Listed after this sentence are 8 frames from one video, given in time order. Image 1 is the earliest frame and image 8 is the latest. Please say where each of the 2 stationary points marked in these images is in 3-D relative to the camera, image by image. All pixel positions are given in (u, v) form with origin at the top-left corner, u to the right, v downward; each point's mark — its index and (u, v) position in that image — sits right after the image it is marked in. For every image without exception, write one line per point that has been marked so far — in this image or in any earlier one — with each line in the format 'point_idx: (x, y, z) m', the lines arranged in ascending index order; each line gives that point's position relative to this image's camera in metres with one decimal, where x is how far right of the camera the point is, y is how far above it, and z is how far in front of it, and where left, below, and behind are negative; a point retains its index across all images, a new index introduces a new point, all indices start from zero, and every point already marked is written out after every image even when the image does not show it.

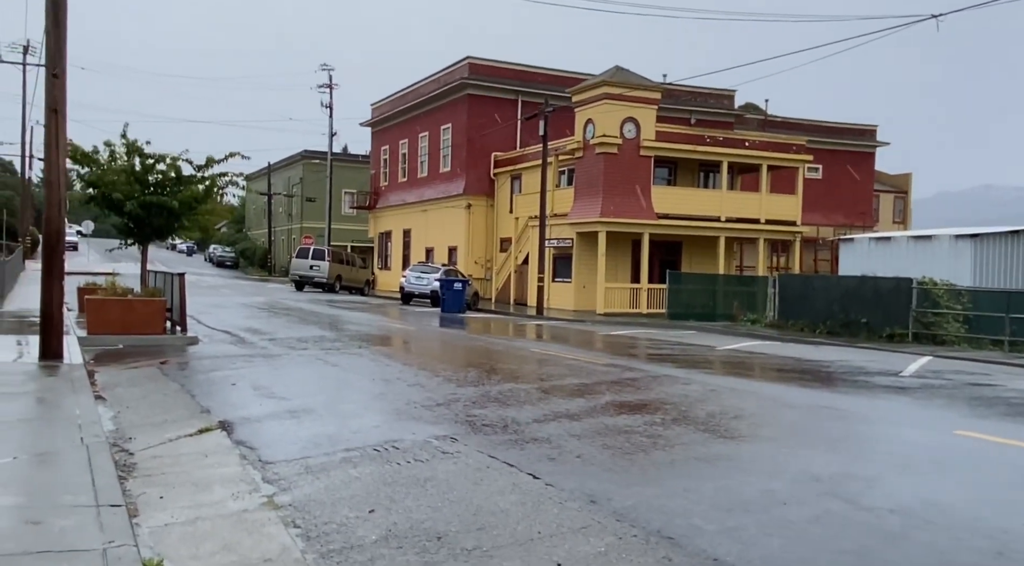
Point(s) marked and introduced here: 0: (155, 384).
0: (-4.5, -1.3, +10.9) m
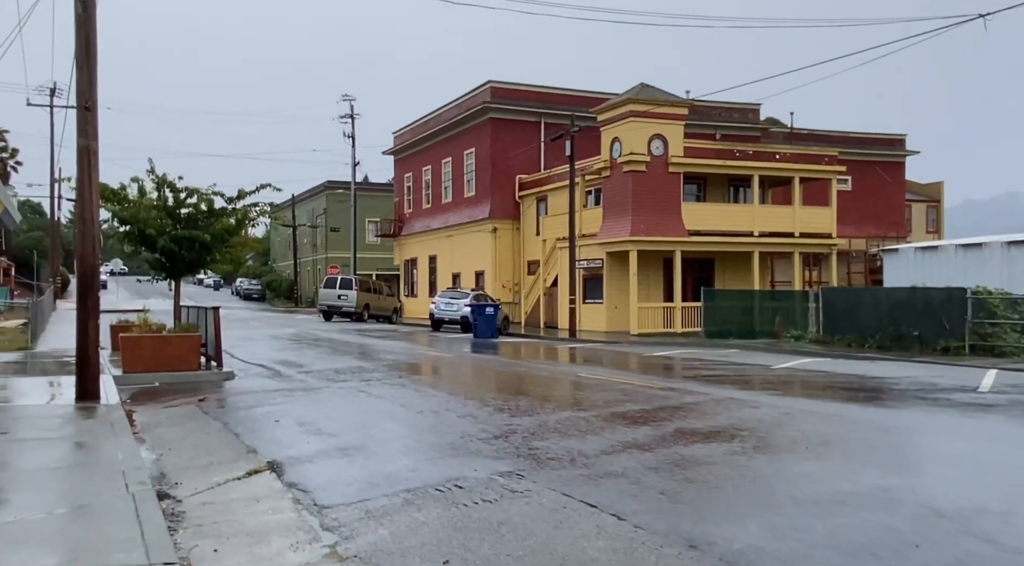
0: (-3.8, -1.7, +10.5) m
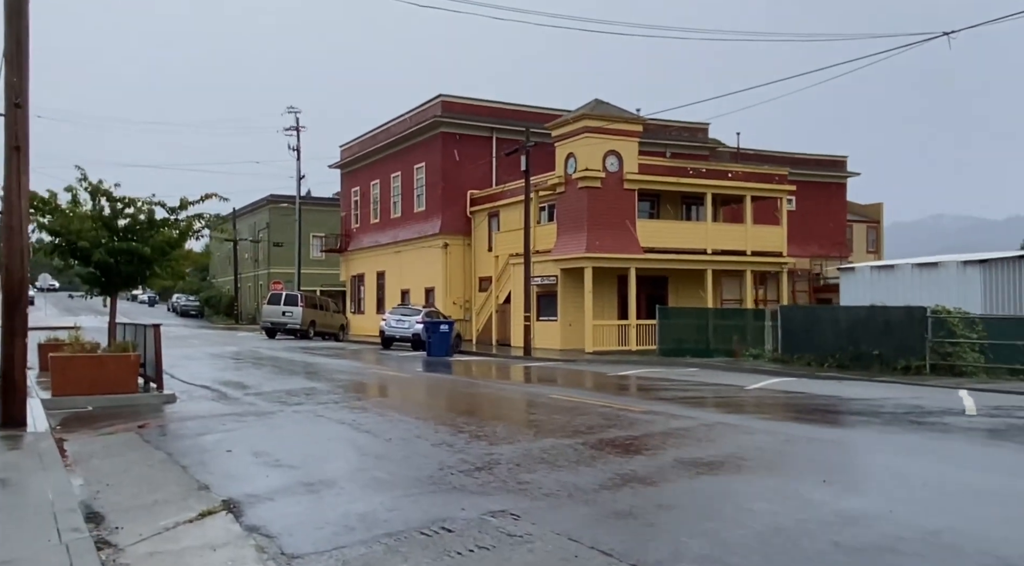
0: (-4.1, -1.9, +9.5) m
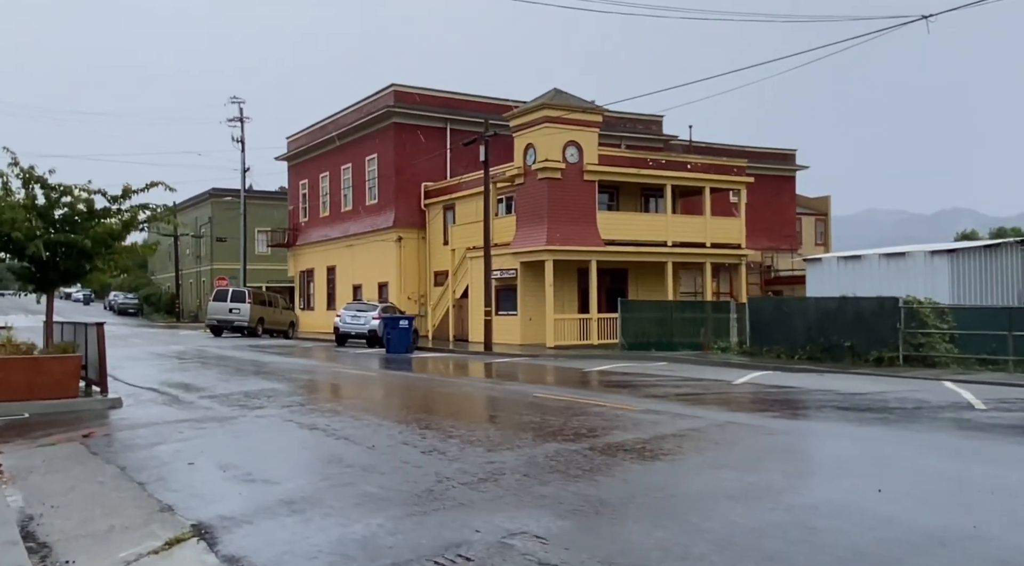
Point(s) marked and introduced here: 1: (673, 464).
0: (-4.2, -1.8, +8.4) m
1: (+1.3, -1.5, +6.9) m
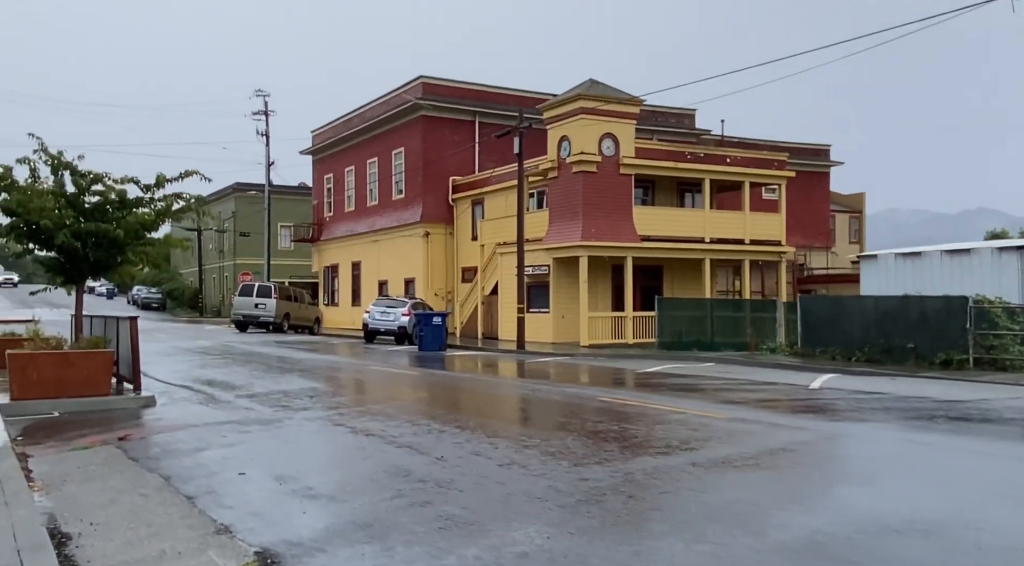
0: (-3.4, -1.7, +7.7) m
1: (+2.0, -1.4, +6.0) m
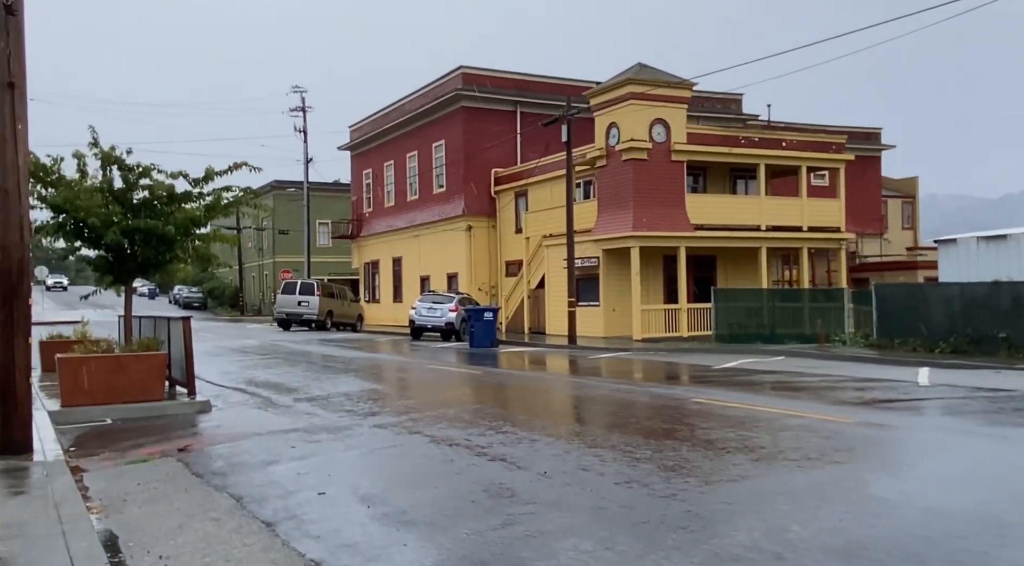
0: (-2.6, -1.7, +6.9) m
1: (+2.8, -1.3, +5.0) m
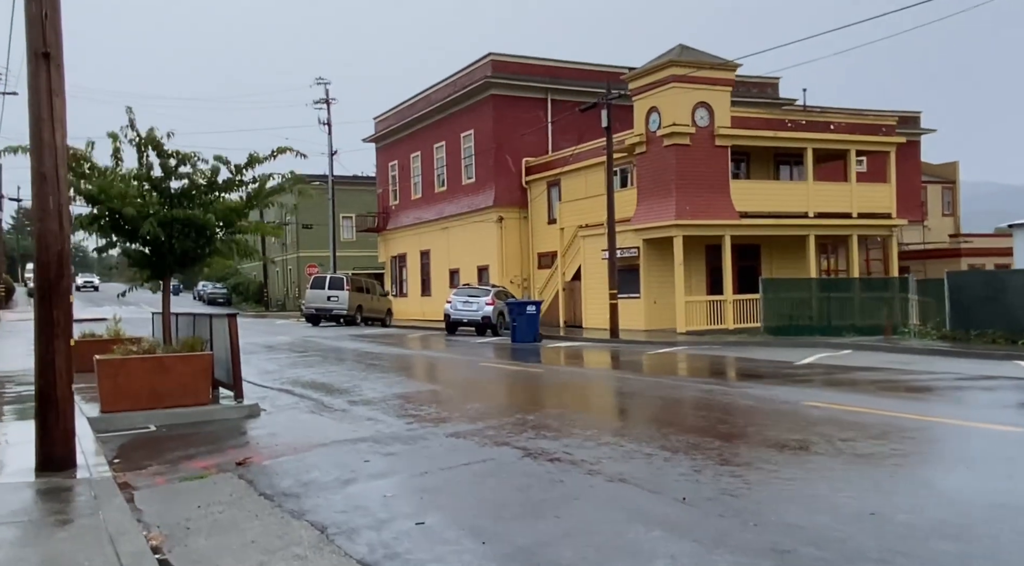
0: (-1.7, -1.7, +5.9) m
1: (+3.6, -1.2, +3.9) m
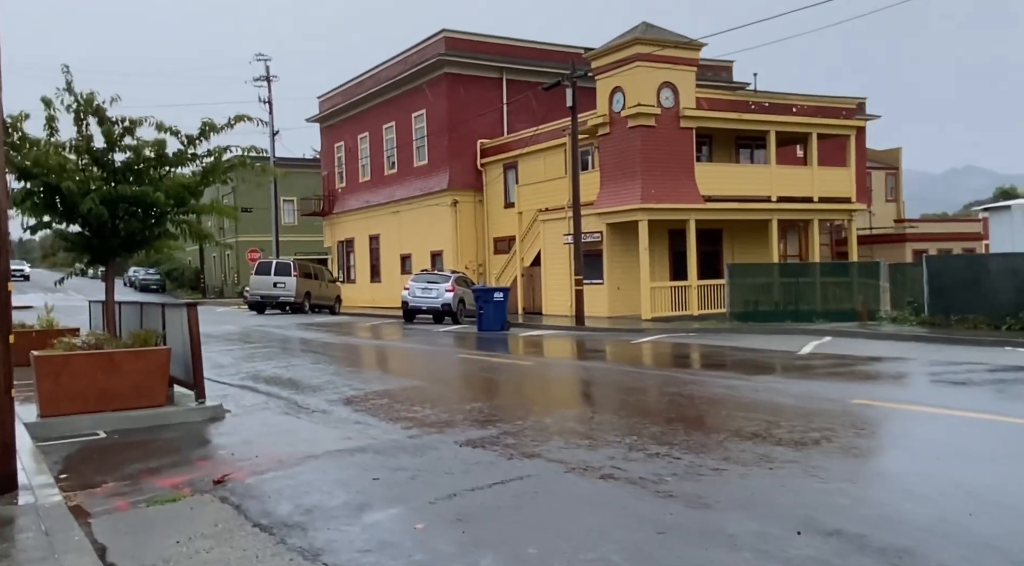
0: (-1.3, -1.6, +4.7) m
1: (+4.1, -1.2, +3.1) m
